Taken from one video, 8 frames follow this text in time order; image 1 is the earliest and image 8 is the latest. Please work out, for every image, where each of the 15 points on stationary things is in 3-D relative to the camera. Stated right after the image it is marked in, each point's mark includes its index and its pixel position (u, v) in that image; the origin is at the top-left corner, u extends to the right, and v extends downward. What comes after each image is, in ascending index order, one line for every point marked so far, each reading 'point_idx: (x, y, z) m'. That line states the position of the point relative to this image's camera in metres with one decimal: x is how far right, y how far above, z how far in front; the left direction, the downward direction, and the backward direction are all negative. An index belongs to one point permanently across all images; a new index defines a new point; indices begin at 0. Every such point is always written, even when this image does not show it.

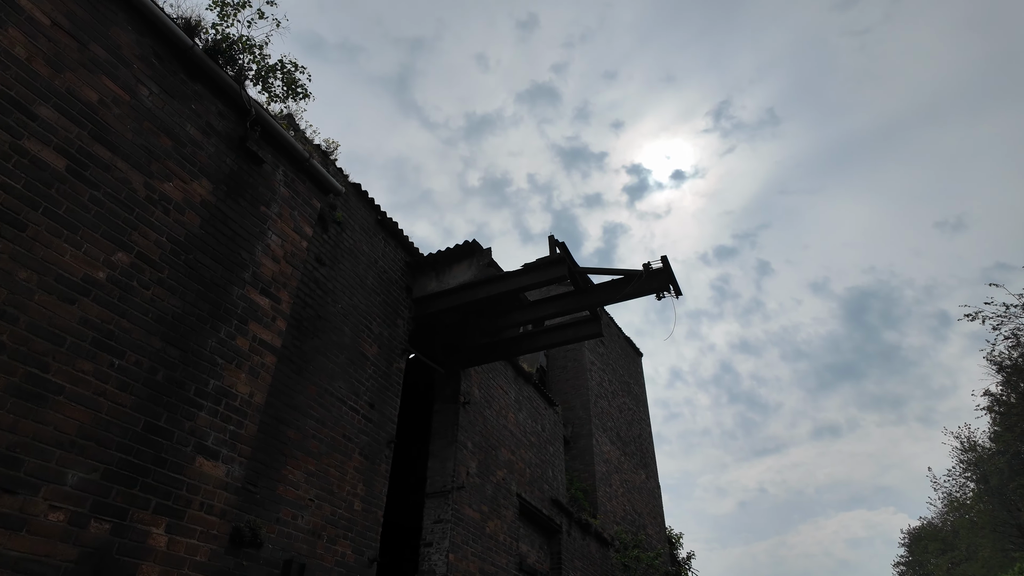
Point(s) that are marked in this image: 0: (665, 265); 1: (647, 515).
0: (+1.6, +0.2, +6.5) m
1: (+3.4, -5.7, +15.9) m
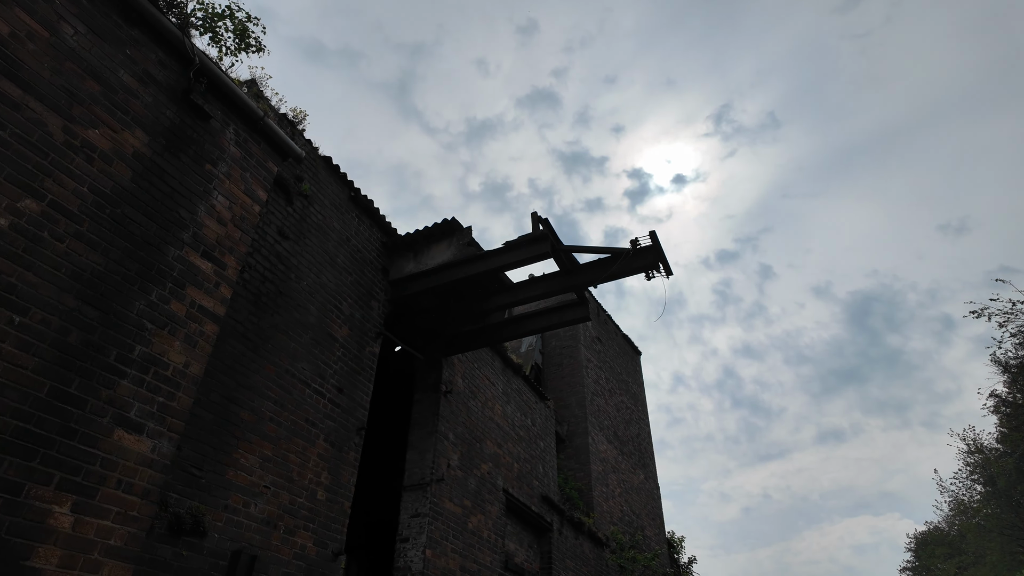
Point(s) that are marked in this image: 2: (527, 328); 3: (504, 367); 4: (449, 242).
0: (+1.4, +0.4, +6.1) m
1: (+3.2, -5.6, +15.5) m
2: (+0.2, -0.5, +7.2) m
3: (-0.1, -1.1, +9.2) m
4: (-0.6, +0.5, +6.6) m
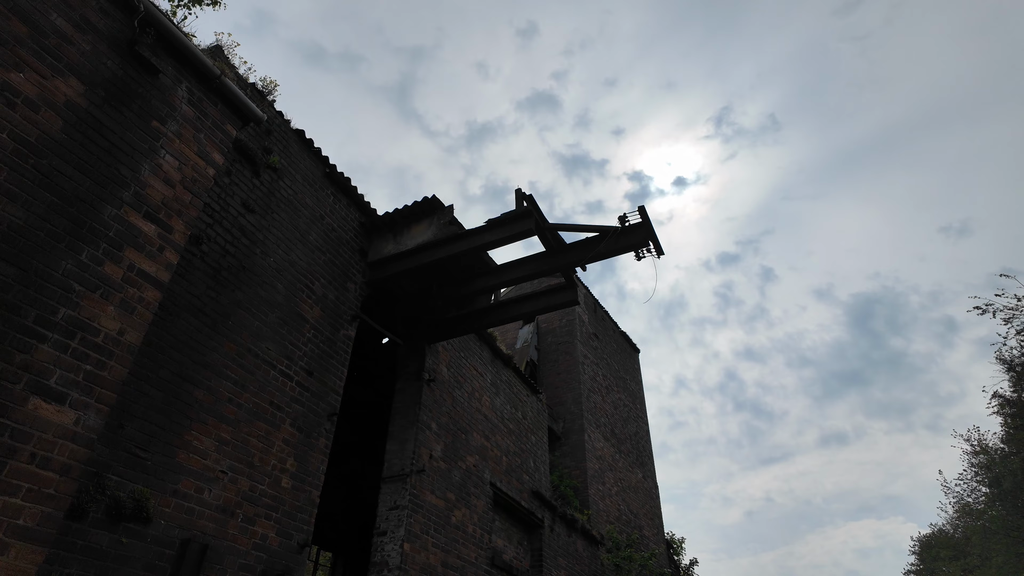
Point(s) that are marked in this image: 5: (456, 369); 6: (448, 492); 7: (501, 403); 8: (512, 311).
0: (+1.2, +0.6, +5.8) m
1: (+3.1, -5.4, +15.2) m
2: (0.0, -0.3, +6.8) m
3: (-0.3, -1.0, +8.9) m
4: (-0.8, +0.7, +6.3) m
5: (-0.7, -1.0, +7.7) m
6: (-0.7, -2.1, +6.7) m
7: (-0.2, -1.6, +8.7) m
8: (0.0, -0.3, +6.8) m
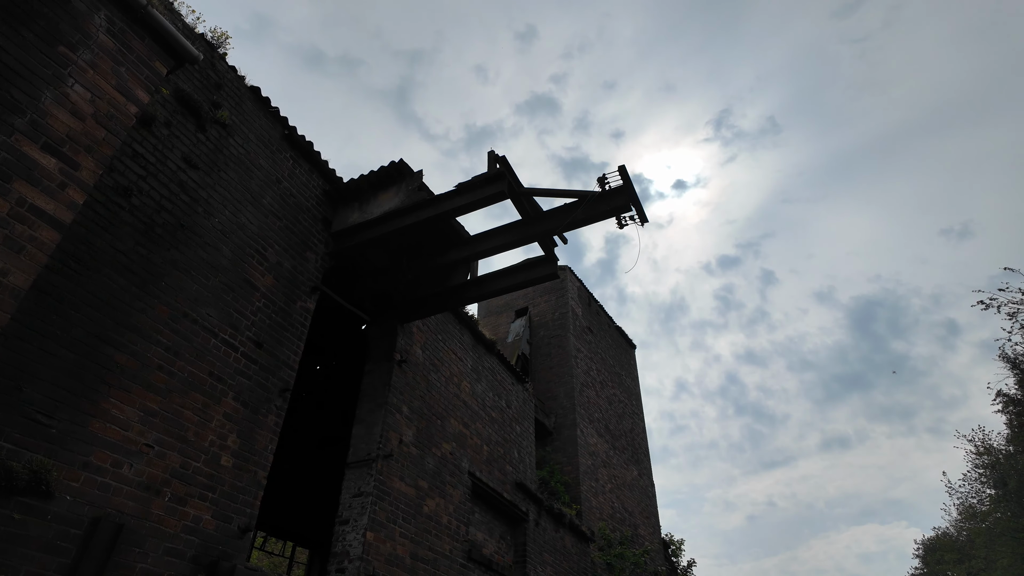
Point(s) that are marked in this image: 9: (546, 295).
0: (+1.0, +0.9, +5.4) m
1: (+2.9, -5.2, +14.7) m
2: (-0.2, 0.0, +6.4) m
3: (-0.5, -0.7, +8.4) m
4: (-1.1, +0.9, +5.9) m
5: (-0.9, -0.7, +7.3) m
6: (-0.9, -1.9, +6.3) m
7: (-0.4, -1.3, +8.3) m
8: (-0.3, 0.0, +6.4) m
9: (+0.9, -0.2, +16.9) m
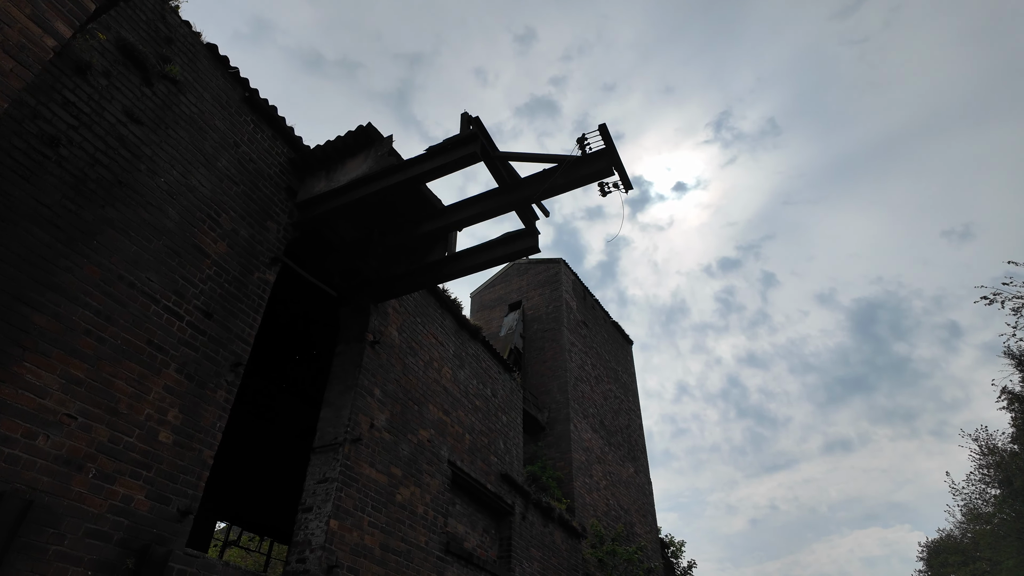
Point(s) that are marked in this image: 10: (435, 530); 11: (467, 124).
0: (+0.8, +1.1, +5.0) m
1: (+2.7, -5.0, +14.3) m
2: (-0.4, +0.2, +6.1) m
3: (-0.7, -0.5, +8.1) m
4: (-1.3, +1.2, +5.5) m
5: (-1.1, -0.5, +6.9) m
6: (-1.1, -1.7, +5.9) m
7: (-0.6, -1.1, +7.9) m
8: (-0.5, +0.2, +6.0) m
9: (+0.7, 0.0, +16.5) m
10: (-0.8, -2.4, +6.3) m
11: (-0.4, +1.3, +5.1) m
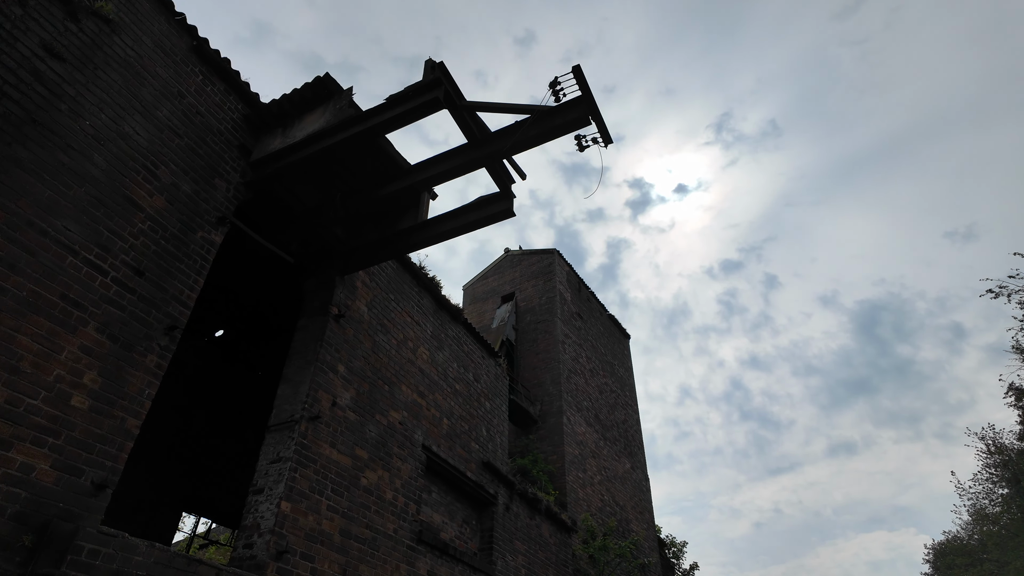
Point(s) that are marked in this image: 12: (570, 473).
0: (+0.5, +1.4, +4.6) m
1: (+2.6, -4.8, +13.8) m
2: (-0.7, +0.5, +5.6) m
3: (-0.9, -0.3, +7.7) m
4: (-1.5, +1.4, +5.1) m
5: (-1.3, -0.2, +6.5) m
6: (-1.3, -1.4, +5.5) m
7: (-0.8, -0.8, +7.5) m
8: (-0.7, +0.5, +5.6) m
9: (+0.5, +0.2, +16.1) m
10: (-1.0, -2.1, +5.9) m
11: (-0.6, +1.6, +4.7) m
12: (+1.1, -3.4, +11.9) m
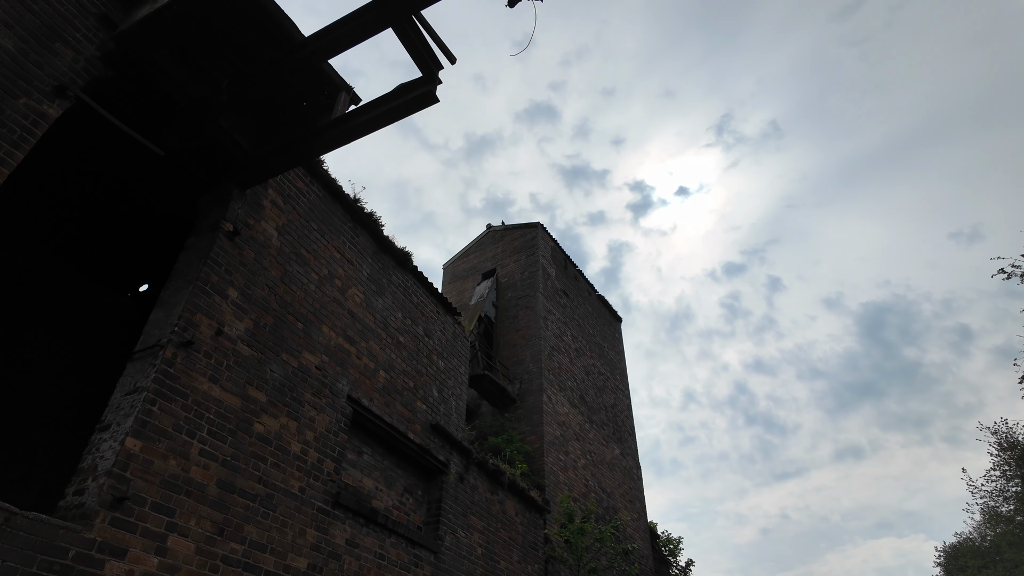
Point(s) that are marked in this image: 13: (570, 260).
0: (0.0, +2.1, +3.7) m
1: (+2.1, -4.2, +12.8) m
2: (-1.2, +1.1, +4.7) m
3: (-1.4, +0.4, +6.7) m
4: (-2.0, +2.1, +4.2) m
5: (-1.8, +0.4, +5.6) m
6: (-1.8, -0.7, +4.5) m
7: (-1.3, -0.2, +6.5) m
8: (-1.2, +1.2, +4.7) m
9: (+0.1, +0.8, +15.2) m
10: (-1.5, -1.5, +4.9) m
11: (-1.1, +2.3, +3.7) m
12: (+0.6, -2.8, +10.9) m
13: (+1.4, +0.7, +15.8) m
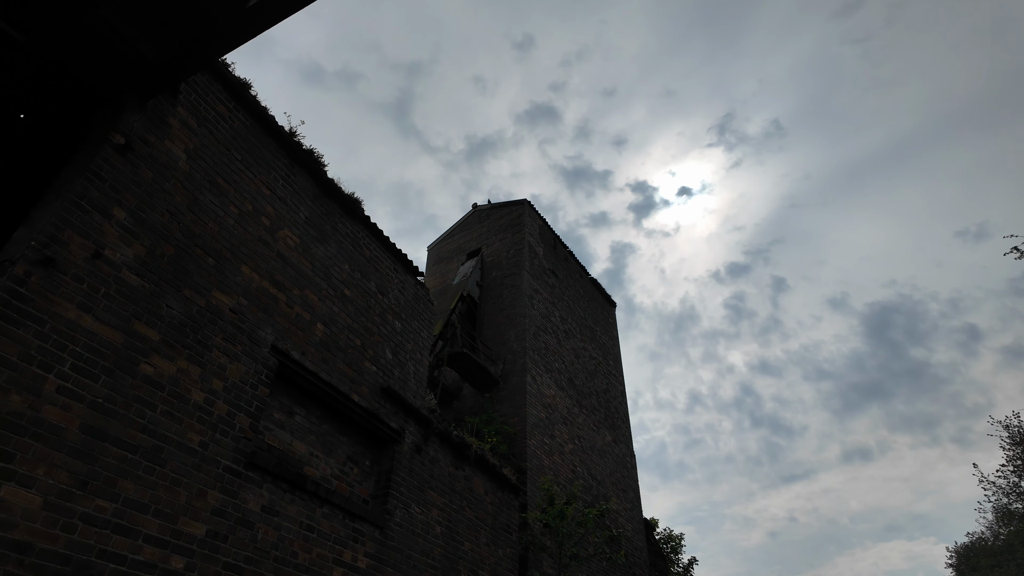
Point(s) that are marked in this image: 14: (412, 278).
0: (-0.4, +2.6, +3.0) m
1: (+1.8, -3.7, +12.1) m
2: (-1.6, +1.6, +4.0) m
3: (-1.8, +0.9, +6.0) m
4: (-2.4, +2.6, +3.5) m
5: (-2.2, +0.9, +4.9) m
6: (-2.2, -0.2, +3.8) m
7: (-1.7, +0.3, +5.9) m
8: (-1.6, +1.7, +4.0) m
9: (-0.3, +1.2, +14.5) m
10: (-1.8, -1.0, +4.2) m
11: (-1.6, +2.8, +3.1) m
12: (+0.3, -2.3, +10.2) m
13: (+1.1, +1.1, +15.1) m
14: (-1.1, +0.1, +7.2) m
